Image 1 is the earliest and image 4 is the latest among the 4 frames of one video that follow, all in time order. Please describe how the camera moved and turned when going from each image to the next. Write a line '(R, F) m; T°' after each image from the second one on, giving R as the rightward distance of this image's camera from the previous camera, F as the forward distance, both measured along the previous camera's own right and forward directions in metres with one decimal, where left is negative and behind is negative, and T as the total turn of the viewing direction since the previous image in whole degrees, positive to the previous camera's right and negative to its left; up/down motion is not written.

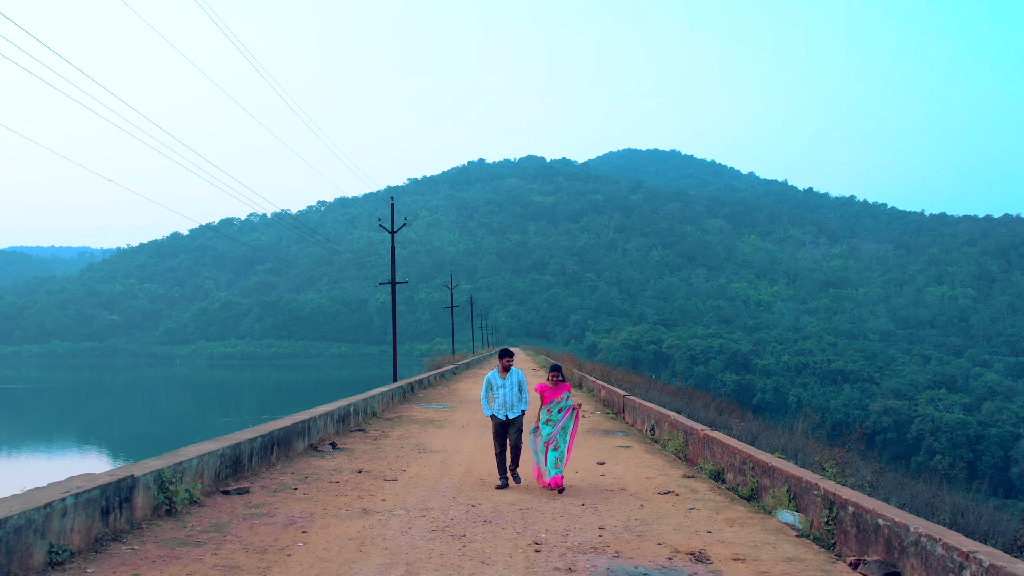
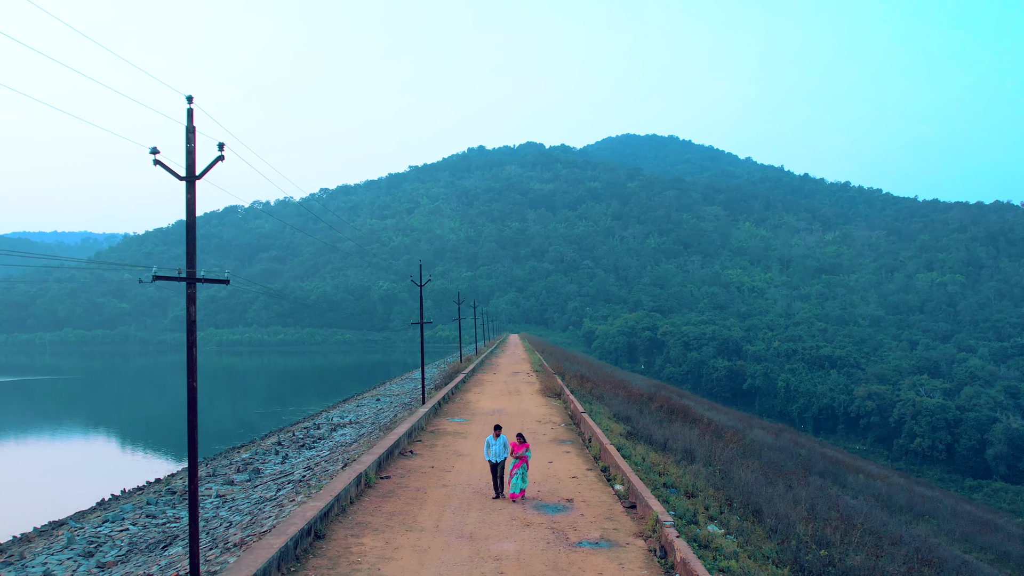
(+0.1, -3.0) m; 0°
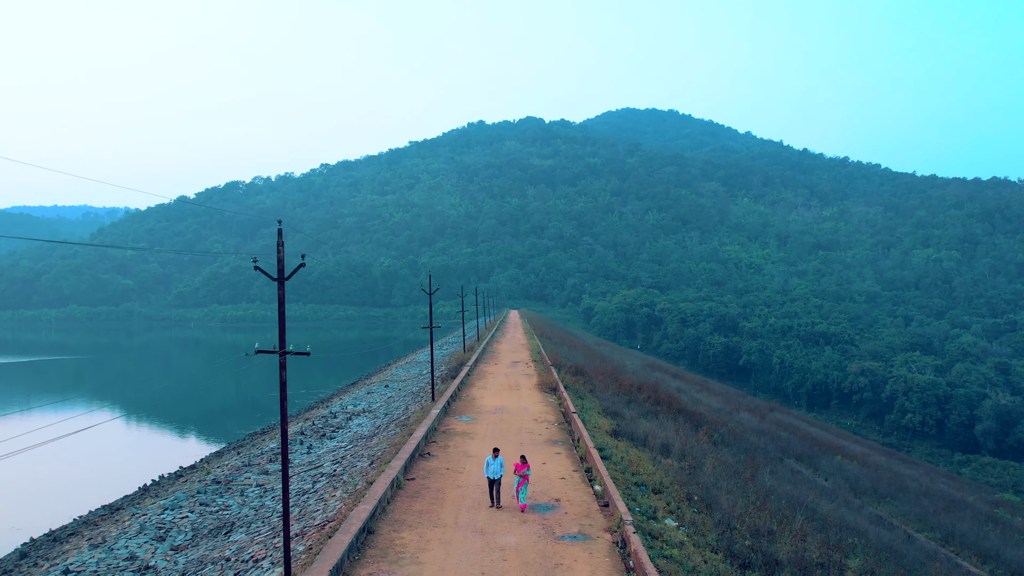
(0.0, -1.3) m; 0°
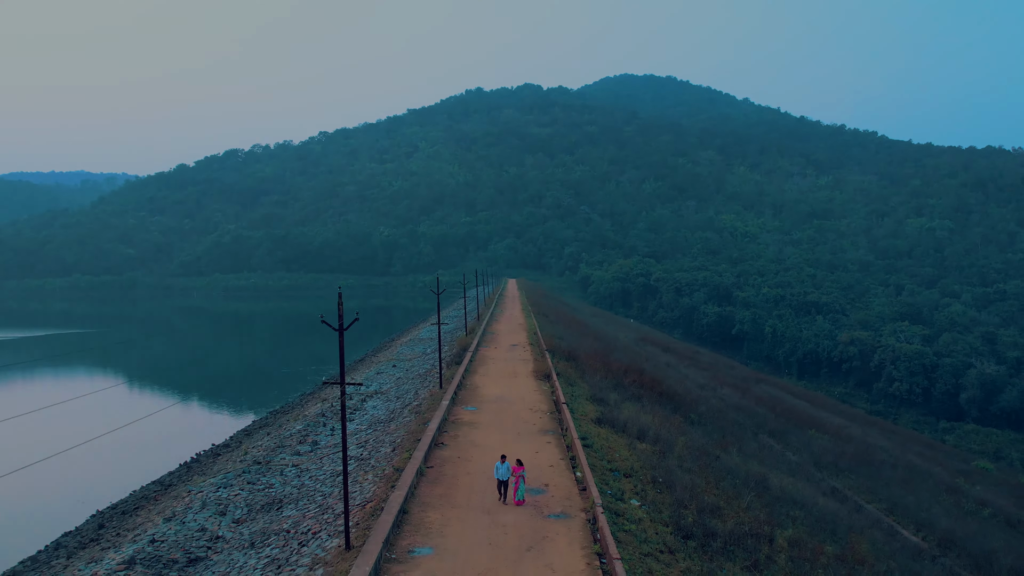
(0.0, -1.6) m; 0°
